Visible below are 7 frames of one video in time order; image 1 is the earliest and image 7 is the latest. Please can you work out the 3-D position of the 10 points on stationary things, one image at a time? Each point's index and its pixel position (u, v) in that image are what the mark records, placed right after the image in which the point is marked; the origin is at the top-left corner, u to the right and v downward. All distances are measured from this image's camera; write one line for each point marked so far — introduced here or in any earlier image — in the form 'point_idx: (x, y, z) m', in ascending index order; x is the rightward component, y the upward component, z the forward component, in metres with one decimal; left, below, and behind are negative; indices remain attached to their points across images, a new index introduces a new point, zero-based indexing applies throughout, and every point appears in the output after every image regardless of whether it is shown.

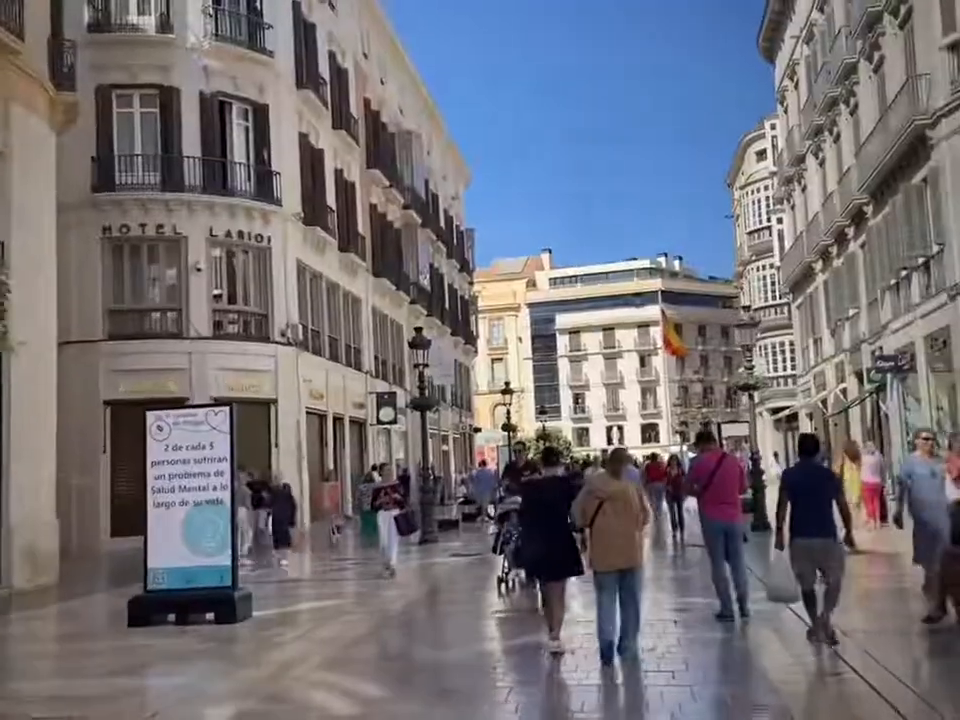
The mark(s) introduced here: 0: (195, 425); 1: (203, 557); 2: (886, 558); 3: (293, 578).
0: (-3.5, -0.8, +11.9) m
1: (-3.4, -2.4, +11.9) m
2: (+7.1, -3.5, +17.4) m
3: (-3.6, -4.2, +19.0) m
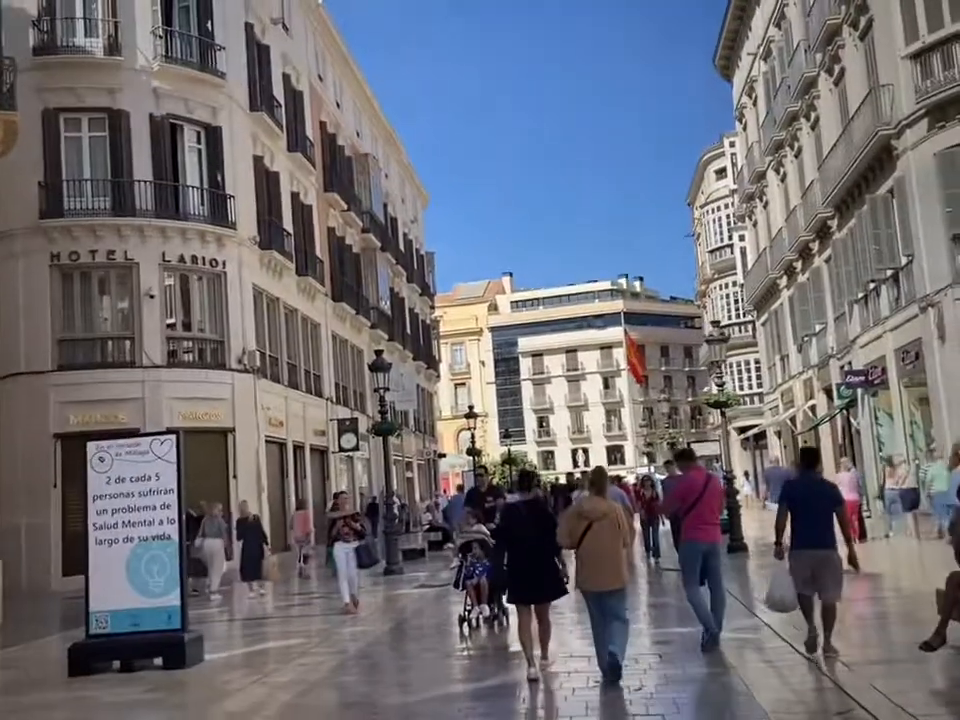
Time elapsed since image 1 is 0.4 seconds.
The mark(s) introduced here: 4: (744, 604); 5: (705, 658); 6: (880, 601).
0: (-3.8, -1.1, +11.0) m
1: (-3.7, -2.7, +11.0) m
2: (+6.6, -3.7, +16.8) m
3: (-4.2, -4.7, +18.0) m
4: (+3.9, -3.7, +14.6) m
5: (+2.4, -3.2, +10.5) m
6: (+5.6, -3.4, +13.9) m
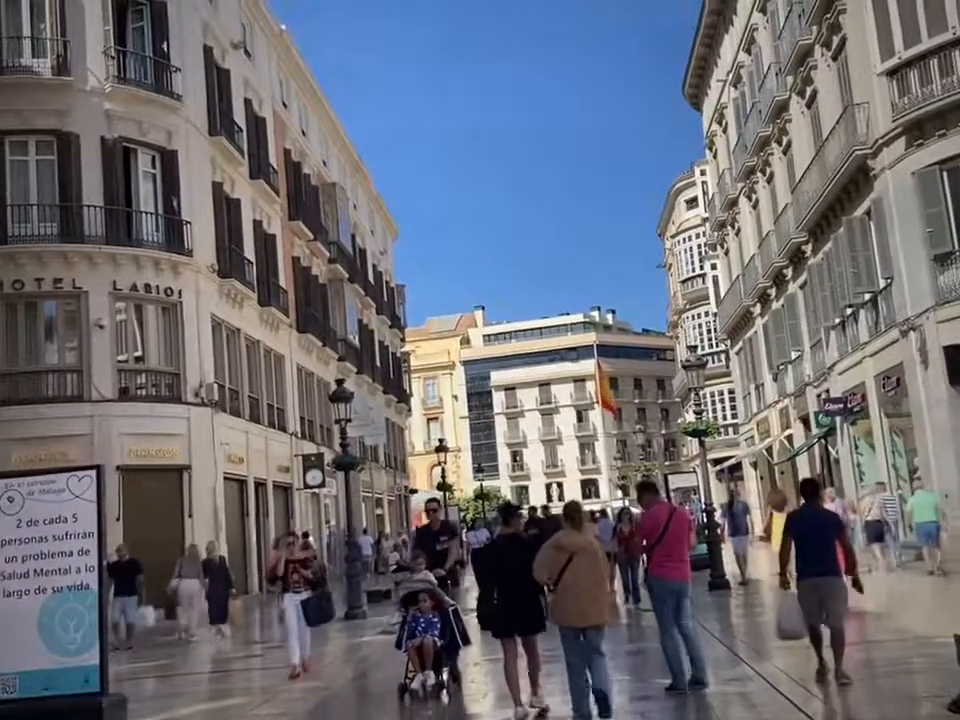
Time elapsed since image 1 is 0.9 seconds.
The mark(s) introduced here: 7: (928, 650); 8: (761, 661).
0: (-4.3, -1.3, +9.9) m
1: (-4.1, -2.9, +9.8) m
2: (+6.0, -4.1, +15.9) m
3: (-4.7, -5.2, +16.7) m
4: (+3.4, -4.0, +13.6) m
5: (+2.0, -3.4, +9.4) m
6: (+5.1, -3.7, +12.9) m
7: (+5.4, -3.6, +12.2) m
8: (+3.5, -3.7, +12.0) m
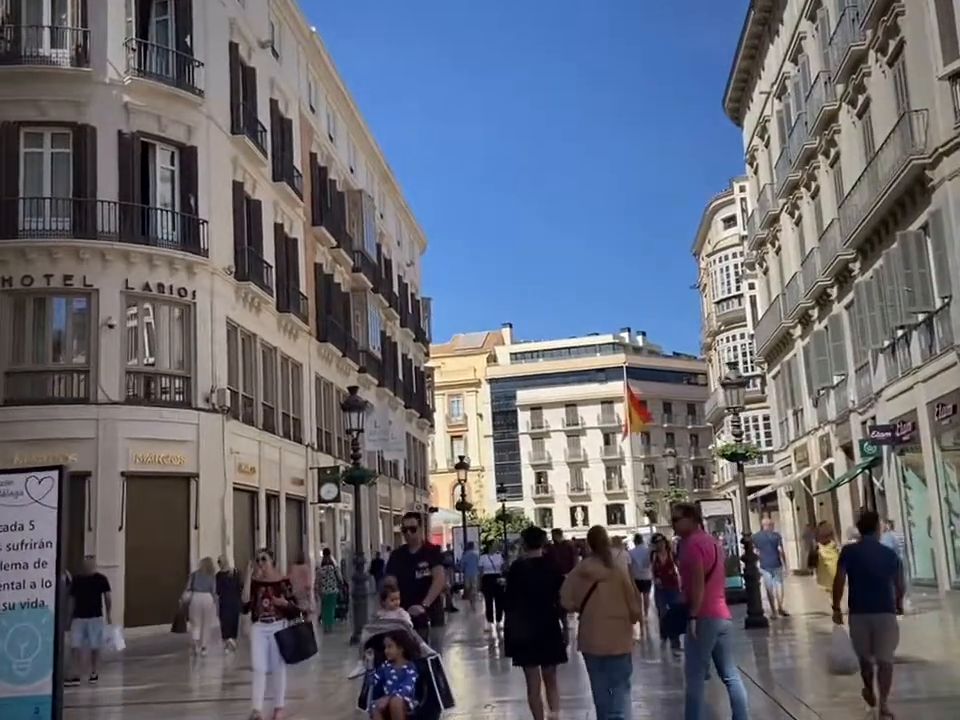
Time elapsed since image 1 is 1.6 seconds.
0: (-4.1, -1.2, +8.7) m
1: (-4.0, -2.8, +8.5) m
2: (+6.2, -4.4, +14.3) m
3: (-4.5, -5.2, +15.4) m
4: (+3.5, -4.2, +12.1) m
5: (+2.0, -3.4, +8.0) m
6: (+5.3, -3.9, +11.3) m
7: (+5.5, -3.8, +10.7) m
8: (+3.6, -3.9, +10.5) m
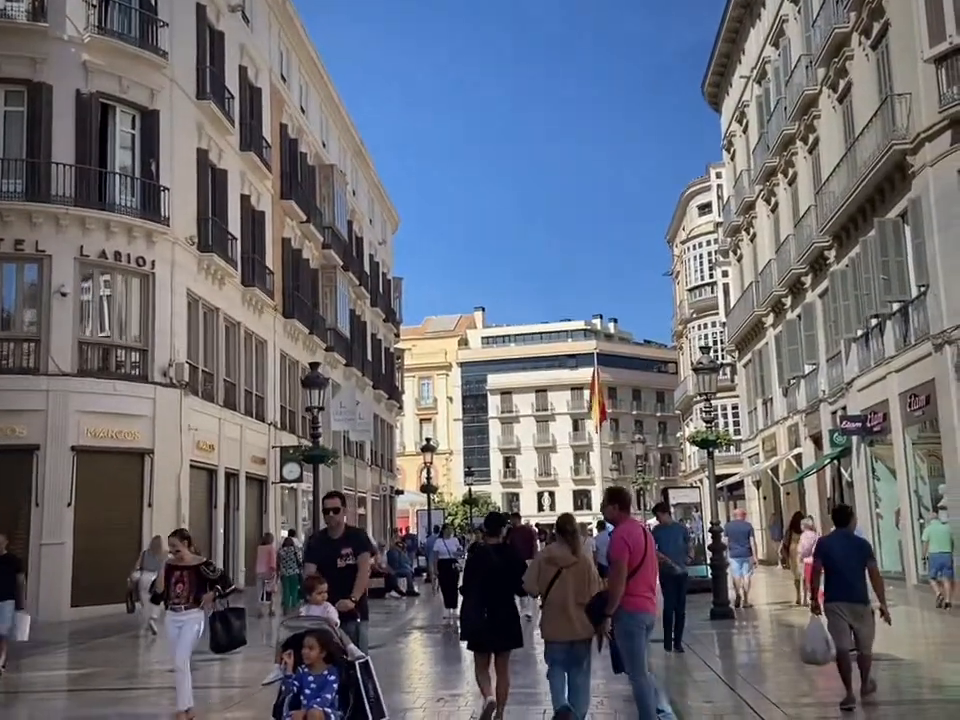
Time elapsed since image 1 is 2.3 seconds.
0: (-4.5, -0.9, +7.9) m
1: (-4.4, -2.5, +7.9) m
2: (+5.6, -4.3, +13.9) m
3: (-5.2, -4.7, +14.8) m
4: (+3.0, -4.0, +11.7) m
5: (+1.6, -3.2, +7.5) m
6: (+4.7, -3.8, +10.9) m
7: (+5.0, -3.7, +10.3) m
8: (+3.1, -3.7, +10.1) m
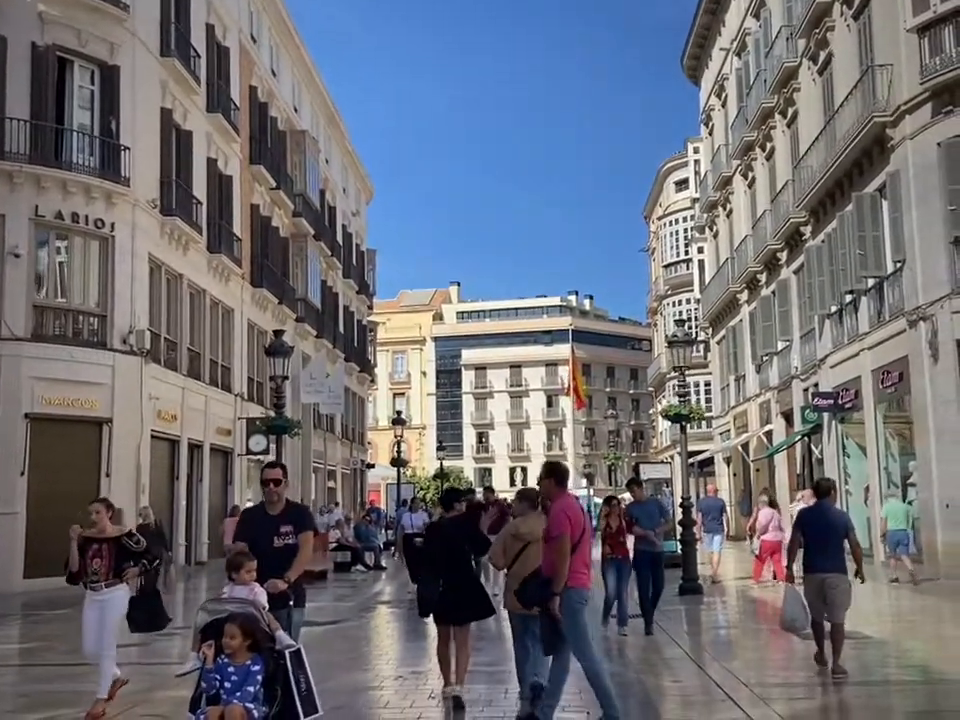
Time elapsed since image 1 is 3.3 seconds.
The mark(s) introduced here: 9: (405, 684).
0: (-4.9, -0.5, +7.3) m
1: (-4.8, -2.1, +7.3) m
2: (+5.1, -3.9, +13.7) m
3: (-5.8, -4.2, +14.2) m
4: (+2.5, -3.6, +11.3) m
5: (+1.2, -3.0, +7.1) m
6: (+4.2, -3.5, +10.6) m
7: (+4.5, -3.4, +10.0) m
8: (+2.6, -3.4, +9.7) m
9: (-0.8, -3.5, +10.9) m
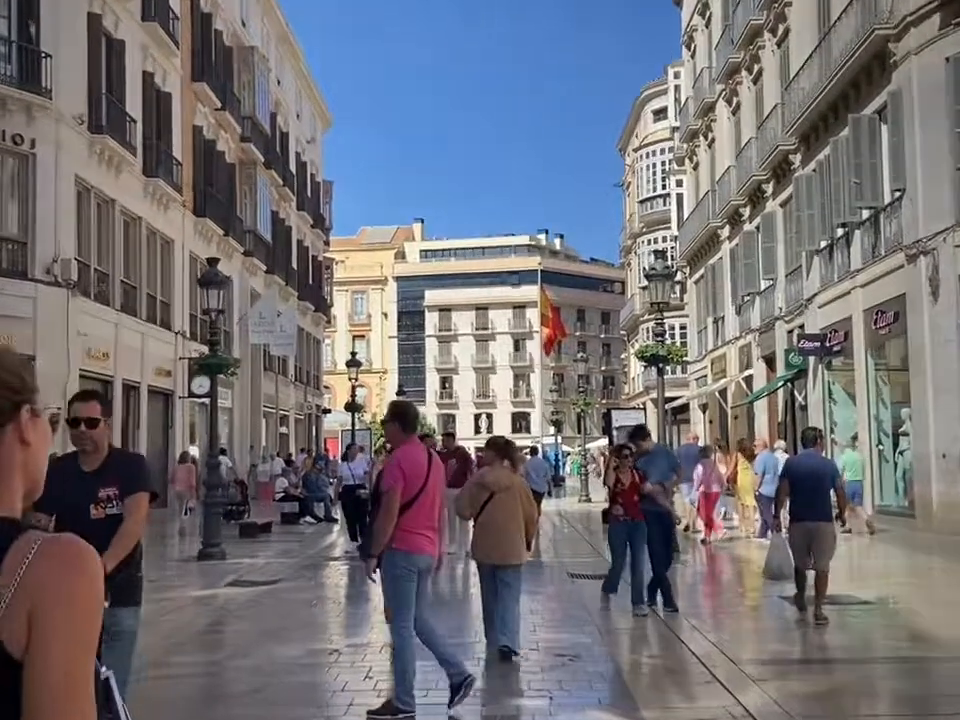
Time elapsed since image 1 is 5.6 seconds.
0: (-5.3, +0.1, +4.8) m
1: (-5.2, -1.5, +4.9) m
2: (+4.4, -3.0, +11.6) m
3: (-6.4, -3.2, +11.9) m
4: (+1.9, -2.8, +9.2) m
5: (+0.8, -2.4, +4.9) m
6: (+3.7, -2.8, +8.5) m
7: (+4.0, -2.7, +7.9) m
8: (+2.1, -2.7, +7.6) m
9: (-1.4, -2.8, +8.6) m
